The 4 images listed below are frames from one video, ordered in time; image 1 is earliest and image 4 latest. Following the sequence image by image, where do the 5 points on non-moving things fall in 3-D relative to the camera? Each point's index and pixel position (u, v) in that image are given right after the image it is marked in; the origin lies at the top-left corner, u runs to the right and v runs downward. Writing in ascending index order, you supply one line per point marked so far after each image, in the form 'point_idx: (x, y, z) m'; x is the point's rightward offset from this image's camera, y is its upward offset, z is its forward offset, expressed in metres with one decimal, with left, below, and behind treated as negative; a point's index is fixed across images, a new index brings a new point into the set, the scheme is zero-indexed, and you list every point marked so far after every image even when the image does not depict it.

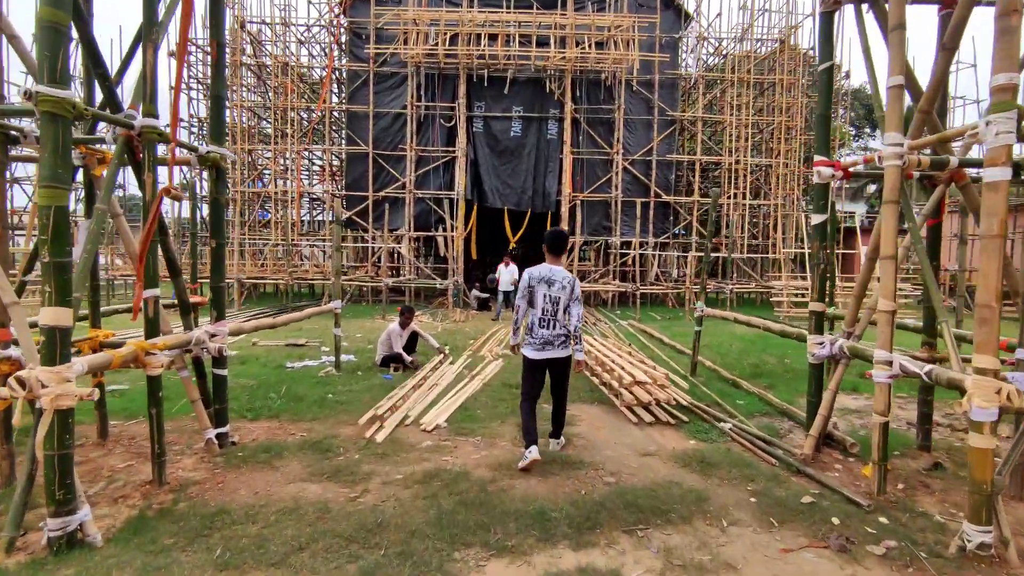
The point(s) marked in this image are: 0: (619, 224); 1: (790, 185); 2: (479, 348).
0: (+3.1, +1.8, +15.7) m
1: (+8.2, +3.0, +16.4) m
2: (-0.5, -1.0, +8.7) m
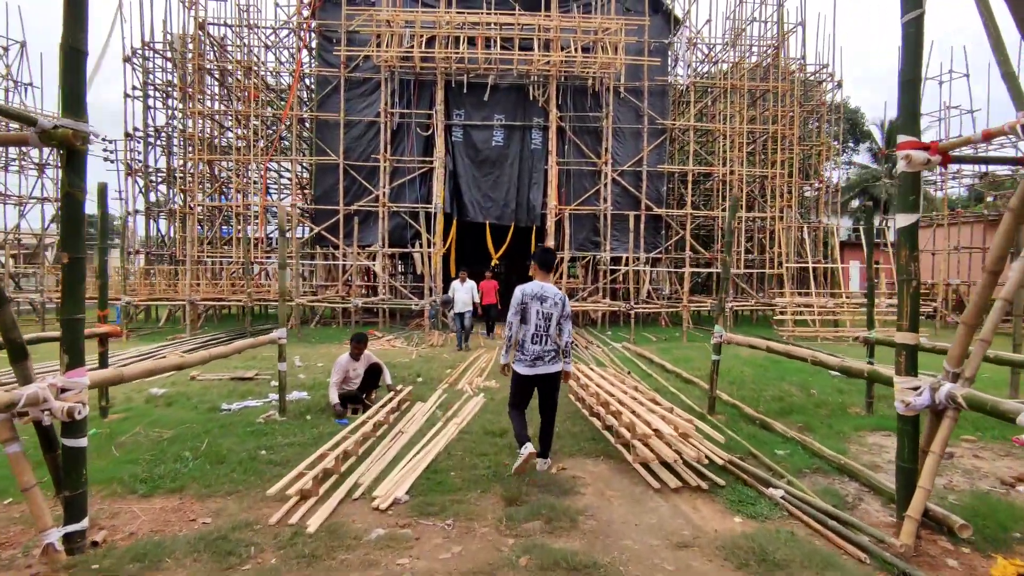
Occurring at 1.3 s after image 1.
0: (+2.6, +1.3, +14.8) m
1: (+7.7, +2.6, +15.7) m
2: (-0.7, -1.2, +7.5) m
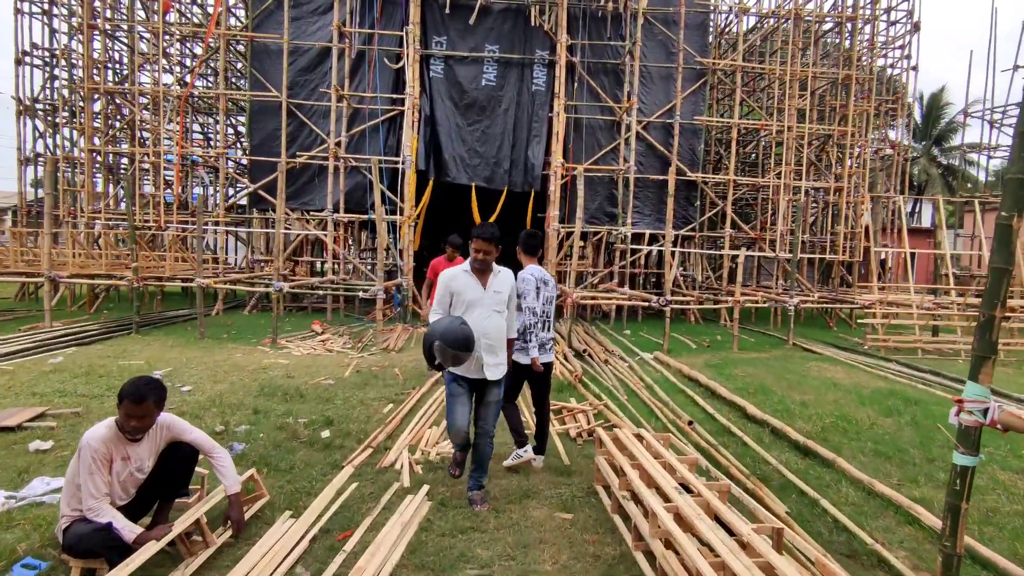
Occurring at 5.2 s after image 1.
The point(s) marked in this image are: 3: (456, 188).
0: (+2.4, +1.6, +11.4) m
1: (+7.5, +2.8, +12.3) m
2: (-0.9, -1.1, +4.2) m
3: (-1.3, +2.3, +12.8) m
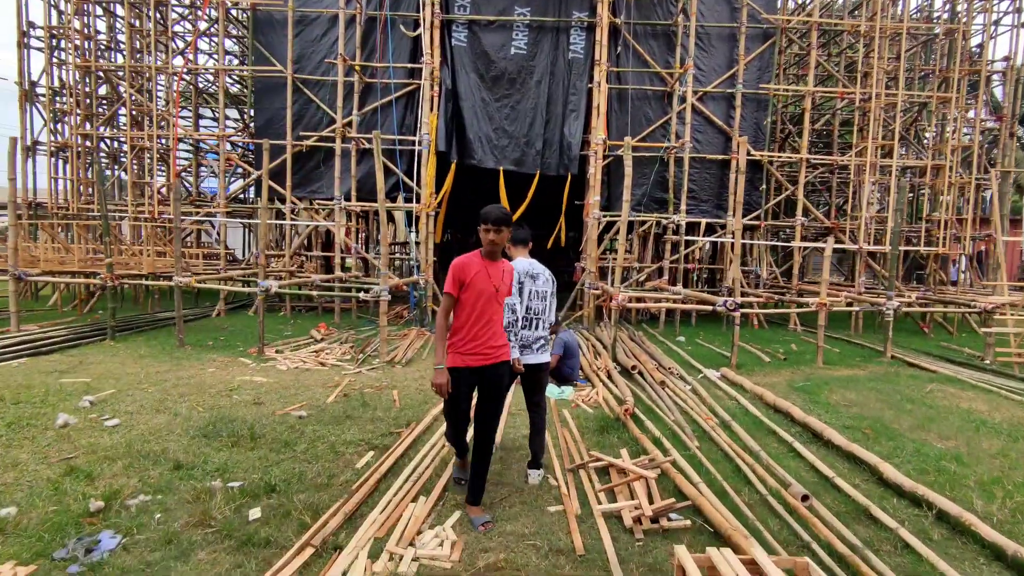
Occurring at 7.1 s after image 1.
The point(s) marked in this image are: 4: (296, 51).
0: (+3.0, +1.6, +9.7) m
1: (+8.2, +2.8, +10.3) m
2: (-0.8, -1.2, +2.8) m
3: (-0.6, +2.3, +11.3) m
4: (-4.0, +4.4, +10.3) m
